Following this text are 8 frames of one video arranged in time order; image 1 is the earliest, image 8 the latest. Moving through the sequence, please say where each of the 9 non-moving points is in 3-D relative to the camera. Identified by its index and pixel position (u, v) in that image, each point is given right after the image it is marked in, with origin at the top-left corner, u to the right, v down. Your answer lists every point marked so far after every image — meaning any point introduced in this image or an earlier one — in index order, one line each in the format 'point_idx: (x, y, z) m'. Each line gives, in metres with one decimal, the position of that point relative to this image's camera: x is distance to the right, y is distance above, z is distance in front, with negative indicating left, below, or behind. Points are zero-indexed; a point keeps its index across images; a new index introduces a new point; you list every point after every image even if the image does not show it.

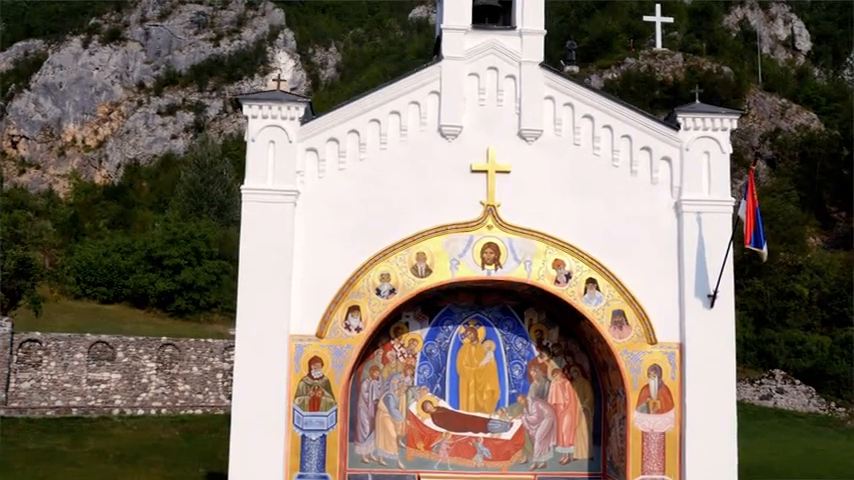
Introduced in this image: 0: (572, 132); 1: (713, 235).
0: (+1.8, +1.3, +14.0) m
1: (+3.4, +0.1, +13.8) m
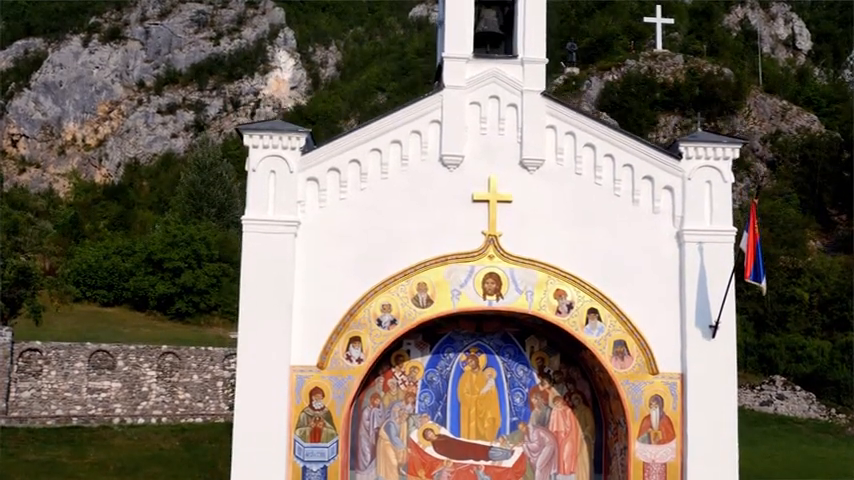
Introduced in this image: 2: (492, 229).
0: (+1.8, +0.9, +14.0) m
1: (+3.4, -0.3, +13.8) m
2: (+0.8, +0.1, +13.8) m
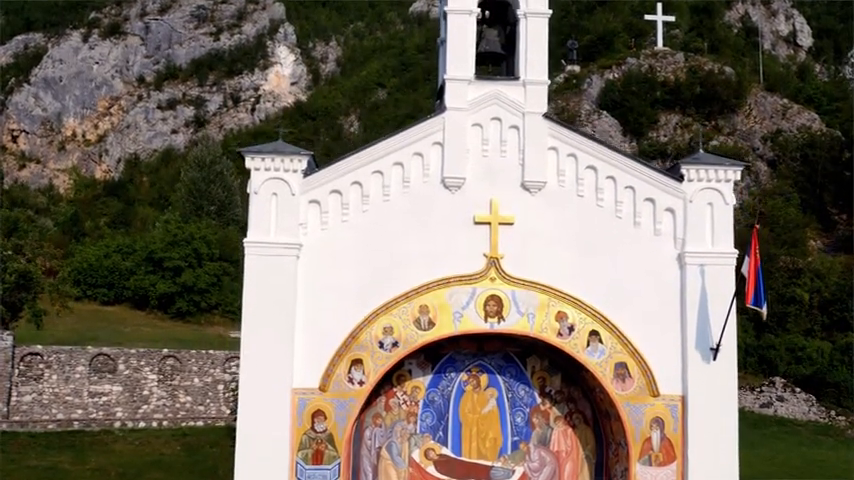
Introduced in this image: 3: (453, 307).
0: (+1.8, +0.7, +14.0) m
1: (+3.4, -0.6, +13.8) m
2: (+0.8, -0.1, +13.8) m
3: (+0.3, -0.8, +13.7) m
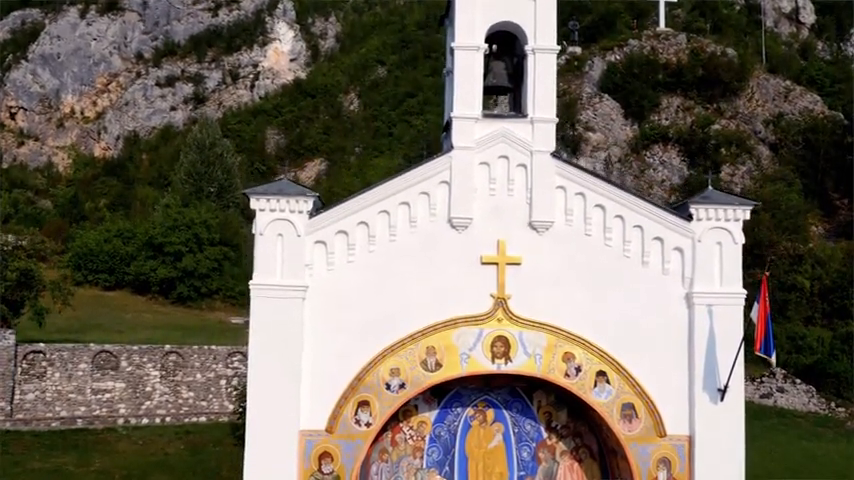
0: (+1.9, +0.2, +13.9) m
1: (+3.5, -1.0, +13.7) m
2: (+0.9, -0.6, +13.8) m
3: (+0.4, -1.3, +13.7) m
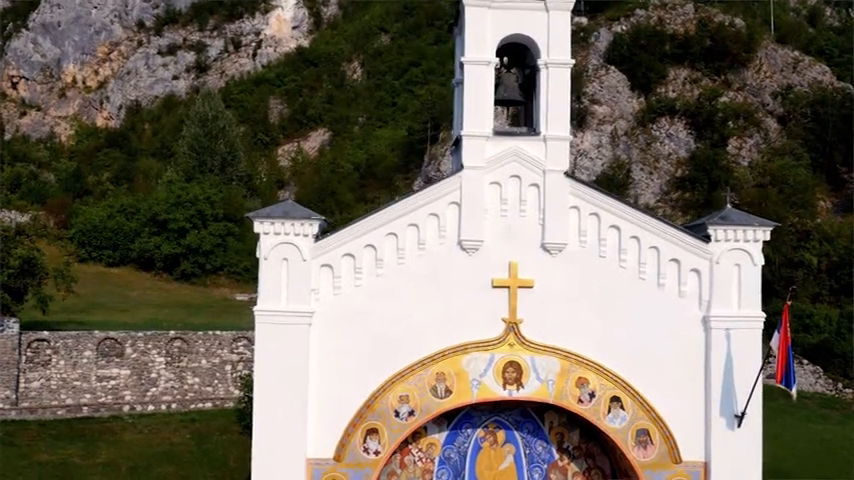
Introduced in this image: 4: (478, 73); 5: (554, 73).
0: (+2.0, 0.0, +13.5) m
1: (+3.6, -1.3, +13.4) m
2: (+1.0, -0.9, +13.4) m
3: (+0.5, -1.5, +13.3) m
4: (+0.6, +2.0, +13.7) m
5: (+1.5, +2.0, +13.7) m
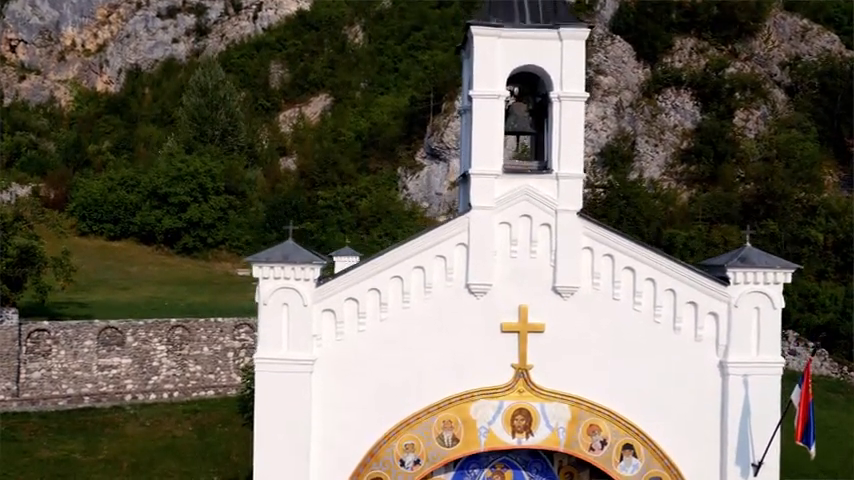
0: (+2.0, -0.5, +13.0) m
1: (+3.7, -1.8, +13.0) m
2: (+1.1, -1.4, +13.0) m
3: (+0.6, -2.0, +12.9) m
4: (+0.7, +1.5, +13.1) m
5: (+1.6, +1.5, +13.2) m
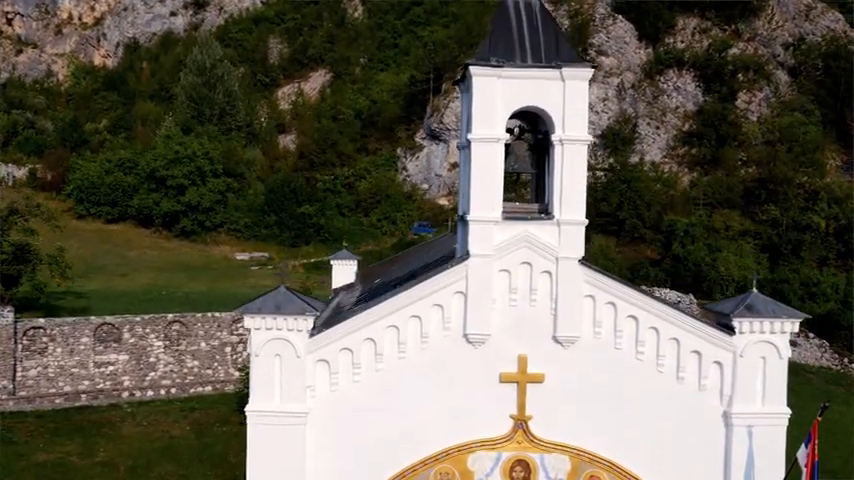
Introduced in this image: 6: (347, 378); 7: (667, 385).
0: (+2.0, -1.0, +12.7) m
1: (+3.7, -2.3, +12.7) m
2: (+1.0, -1.9, +12.7) m
3: (+0.5, -2.5, +12.7) m
4: (+0.6, +1.0, +12.7) m
5: (+1.6, +1.0, +12.8) m
6: (-0.9, -1.5, +12.6) m
7: (+2.6, -1.6, +12.7) m
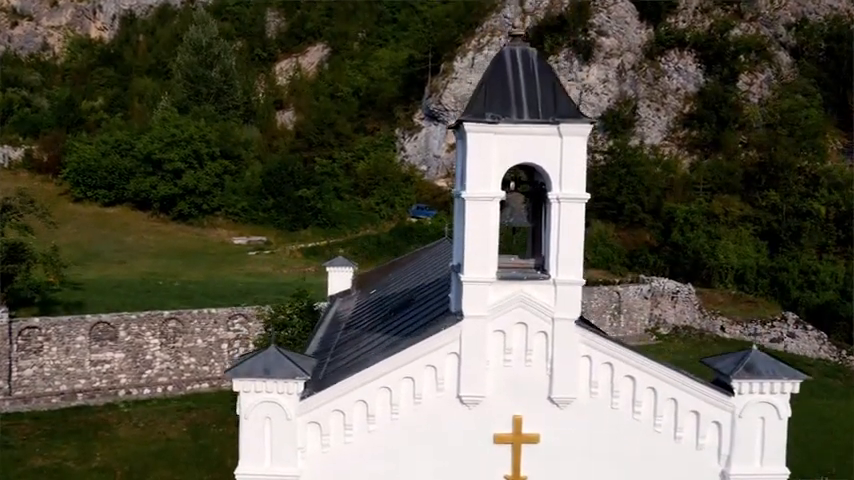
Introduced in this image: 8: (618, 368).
0: (+1.9, -1.7, +12.5) m
1: (+3.6, -2.9, +12.5) m
2: (+1.0, -2.5, +12.5) m
3: (+0.5, -3.2, +12.5) m
4: (+0.6, +0.4, +12.4) m
5: (+1.5, +0.4, +12.5) m
6: (-0.9, -2.1, +12.4) m
7: (+2.5, -2.2, +12.5) m
8: (+2.0, -1.4, +12.4) m
